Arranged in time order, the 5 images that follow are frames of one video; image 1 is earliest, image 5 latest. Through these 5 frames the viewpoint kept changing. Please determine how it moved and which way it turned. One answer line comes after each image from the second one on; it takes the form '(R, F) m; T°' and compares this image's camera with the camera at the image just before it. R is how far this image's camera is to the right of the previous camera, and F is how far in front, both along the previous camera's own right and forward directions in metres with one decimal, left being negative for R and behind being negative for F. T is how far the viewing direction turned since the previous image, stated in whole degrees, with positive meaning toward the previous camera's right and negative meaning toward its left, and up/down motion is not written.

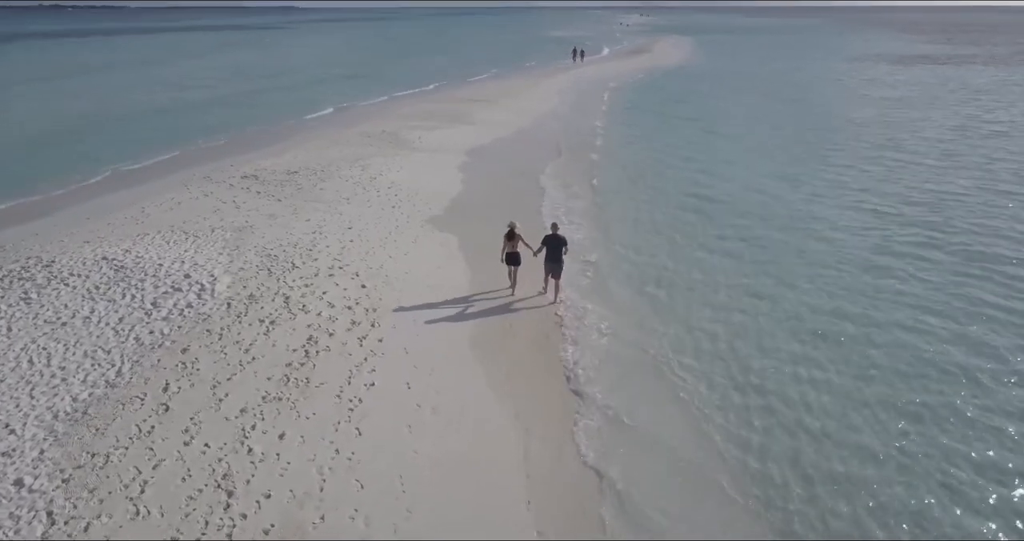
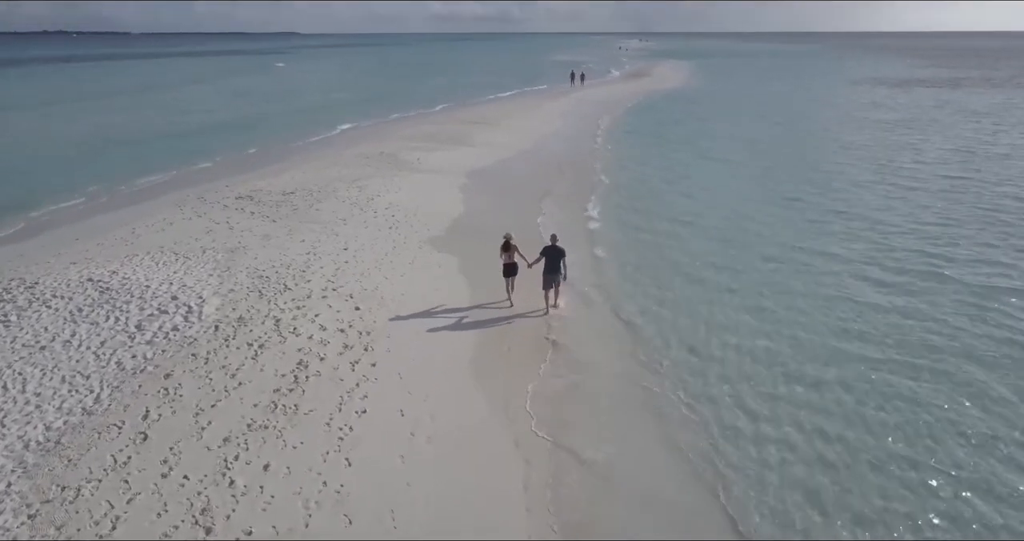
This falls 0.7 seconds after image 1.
(0.0, +0.4) m; 0°
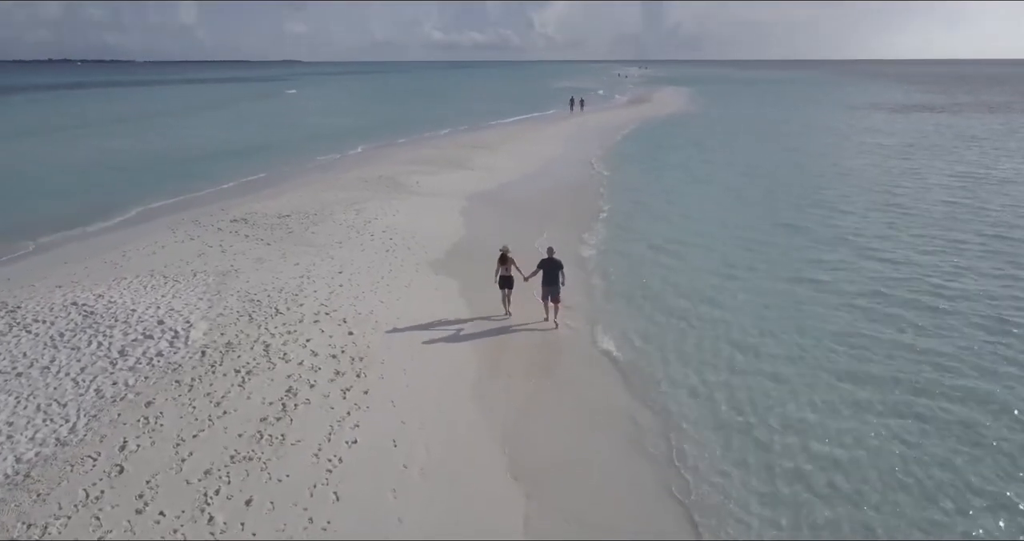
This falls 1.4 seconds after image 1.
(0.0, +0.4) m; 0°
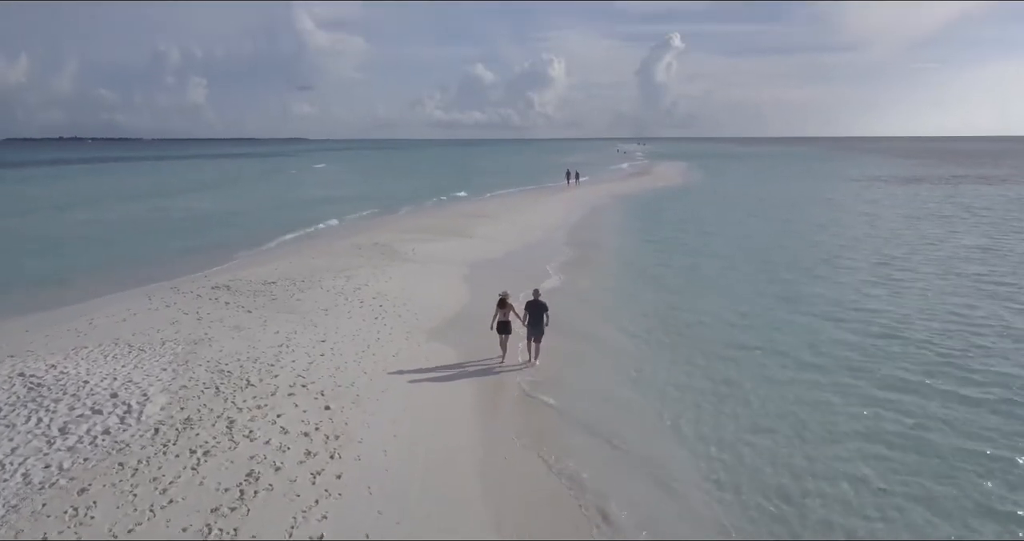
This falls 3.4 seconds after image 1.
(+0.1, +1.0) m; 0°
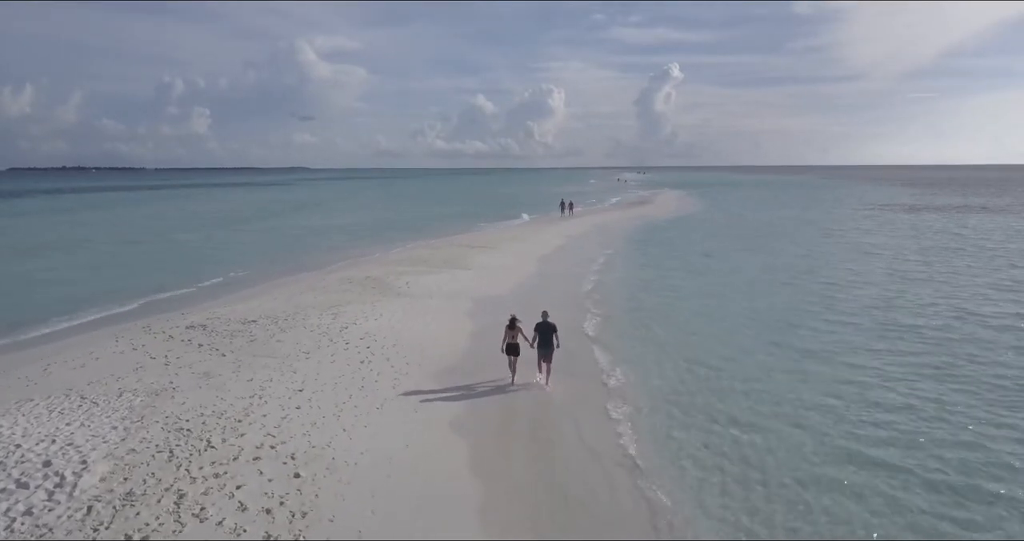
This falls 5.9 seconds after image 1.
(0.0, +1.2) m; 0°
